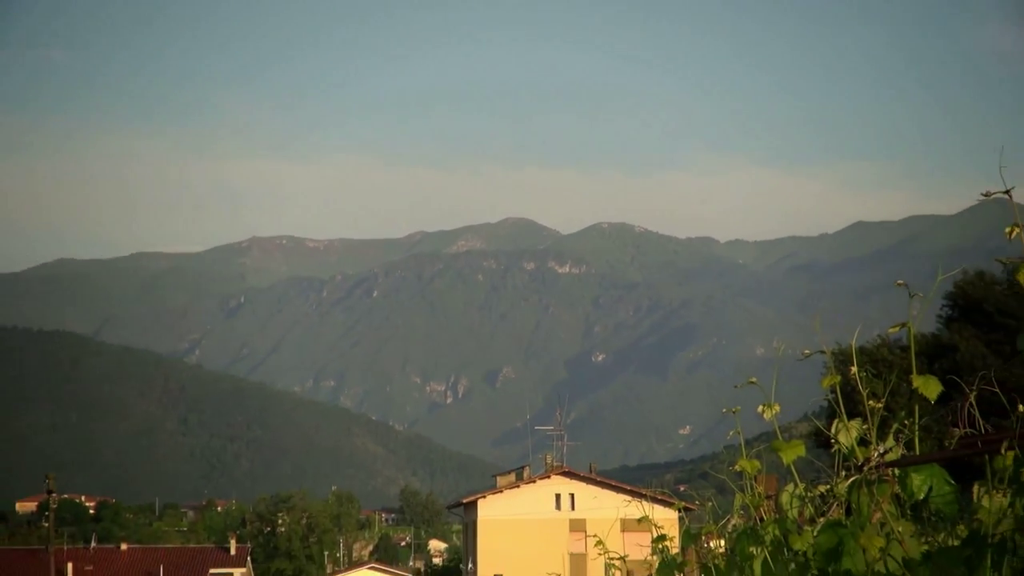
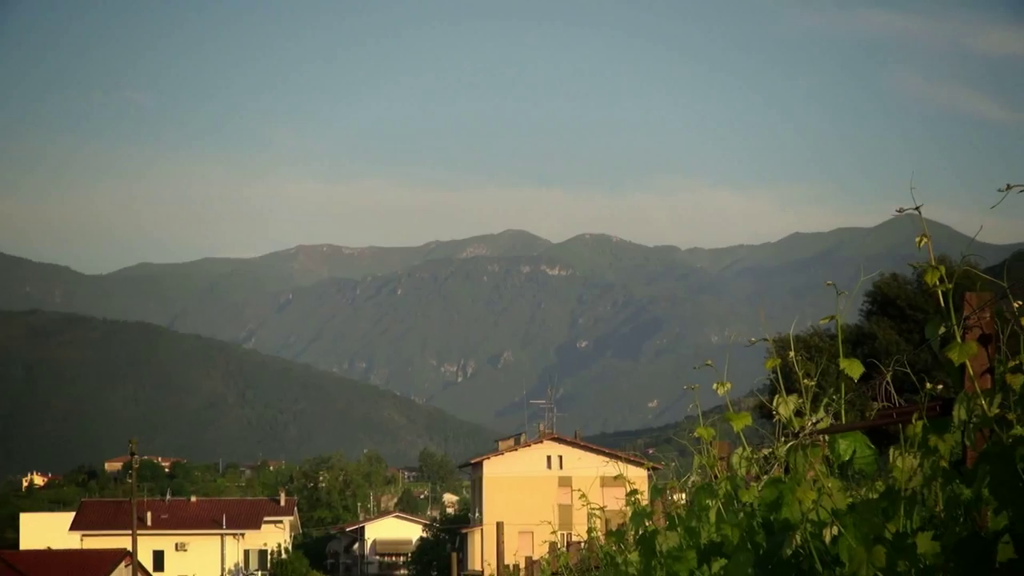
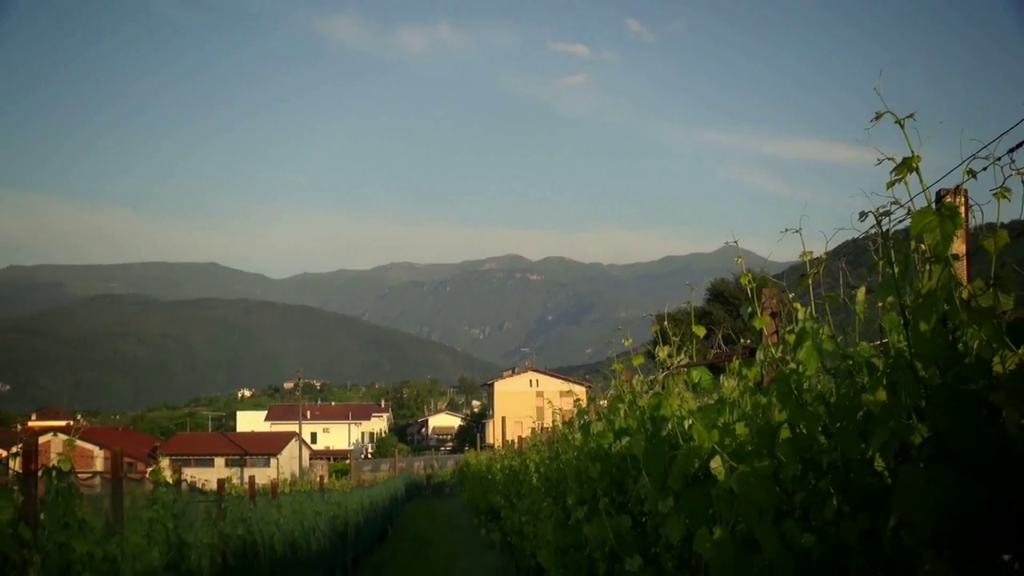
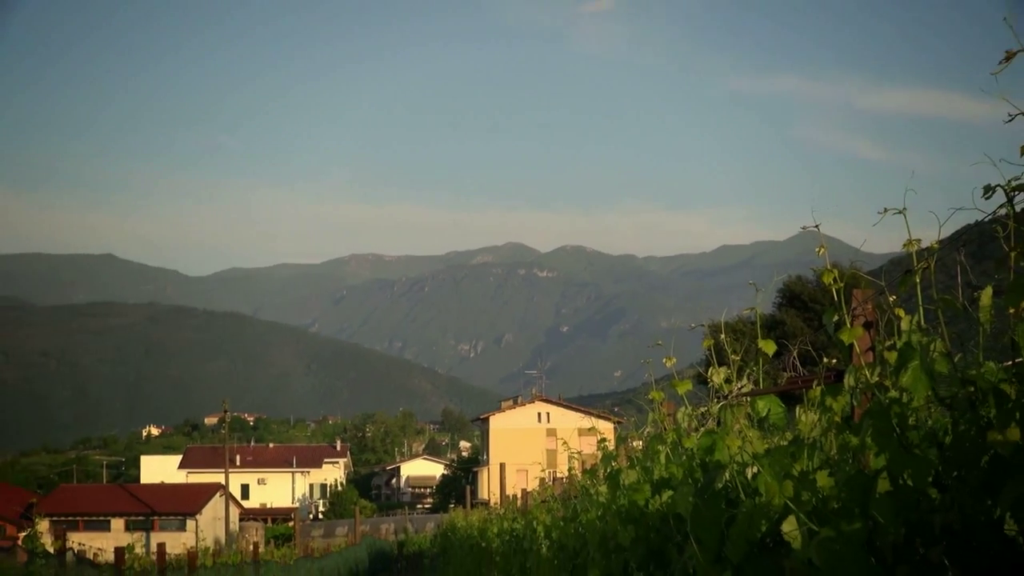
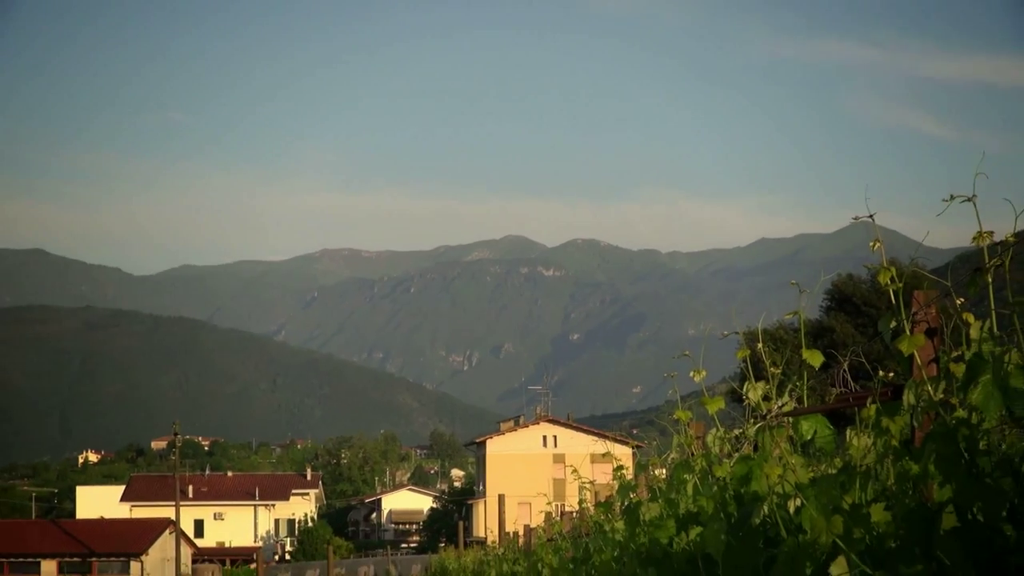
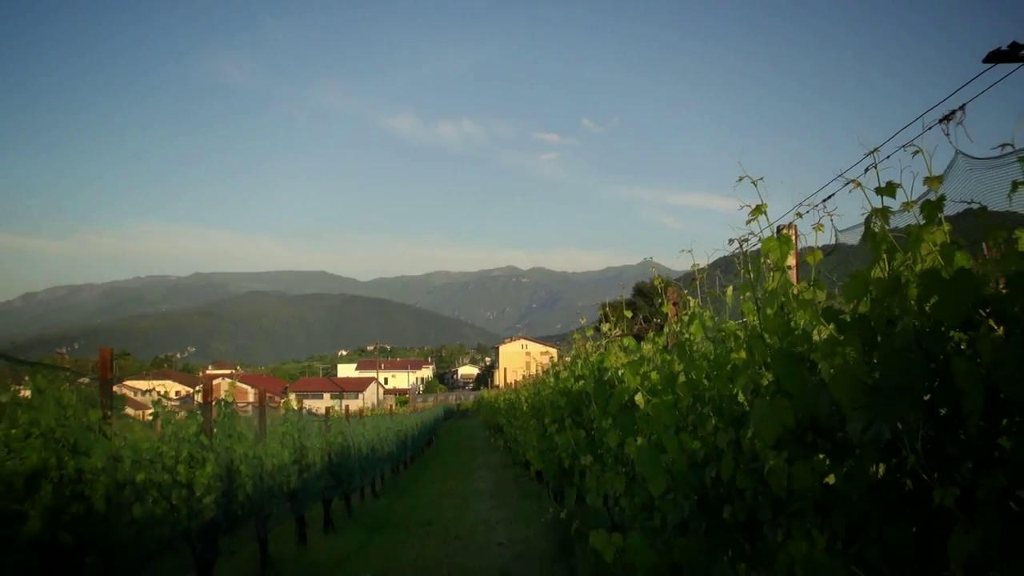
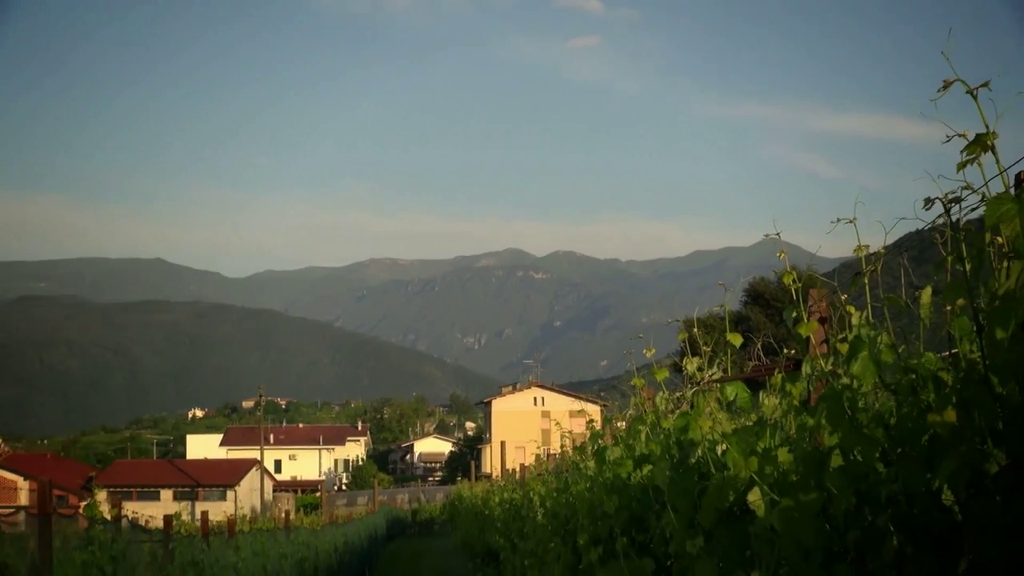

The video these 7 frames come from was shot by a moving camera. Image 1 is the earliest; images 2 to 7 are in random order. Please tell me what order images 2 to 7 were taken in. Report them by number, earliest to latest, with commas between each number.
2, 5, 4, 7, 3, 6
